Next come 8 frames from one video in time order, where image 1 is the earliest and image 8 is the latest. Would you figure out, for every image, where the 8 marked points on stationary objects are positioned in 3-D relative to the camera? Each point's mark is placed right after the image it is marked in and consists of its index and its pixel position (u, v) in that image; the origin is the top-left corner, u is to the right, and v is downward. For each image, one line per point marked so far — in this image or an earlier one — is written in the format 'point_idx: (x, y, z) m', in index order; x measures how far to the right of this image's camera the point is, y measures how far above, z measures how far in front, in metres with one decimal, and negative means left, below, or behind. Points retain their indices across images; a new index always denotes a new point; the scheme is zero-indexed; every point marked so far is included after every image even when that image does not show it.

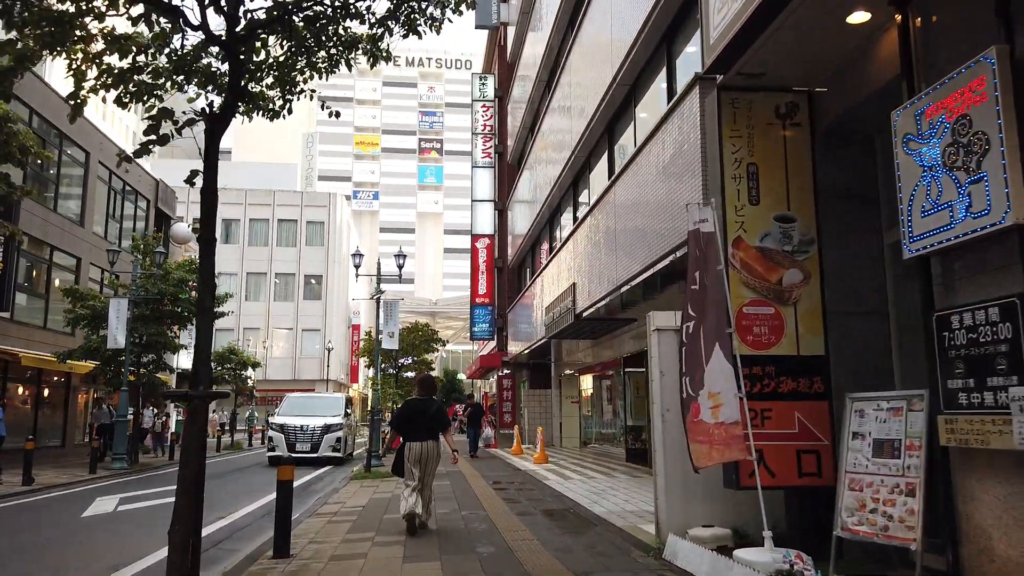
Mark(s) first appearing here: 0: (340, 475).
0: (-4.0, -4.4, +15.7) m
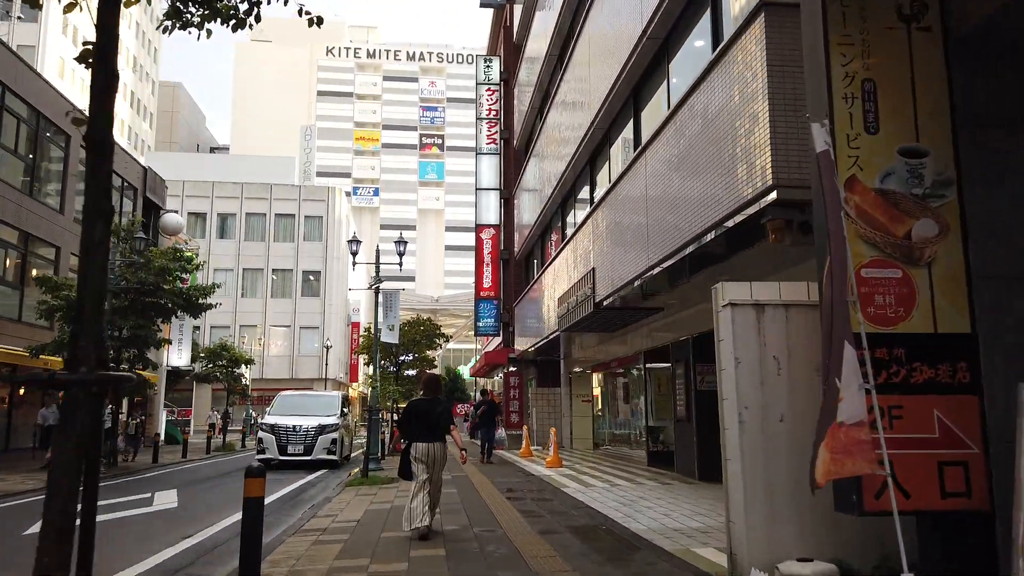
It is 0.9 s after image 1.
0: (-3.8, -4.1, +14.3) m
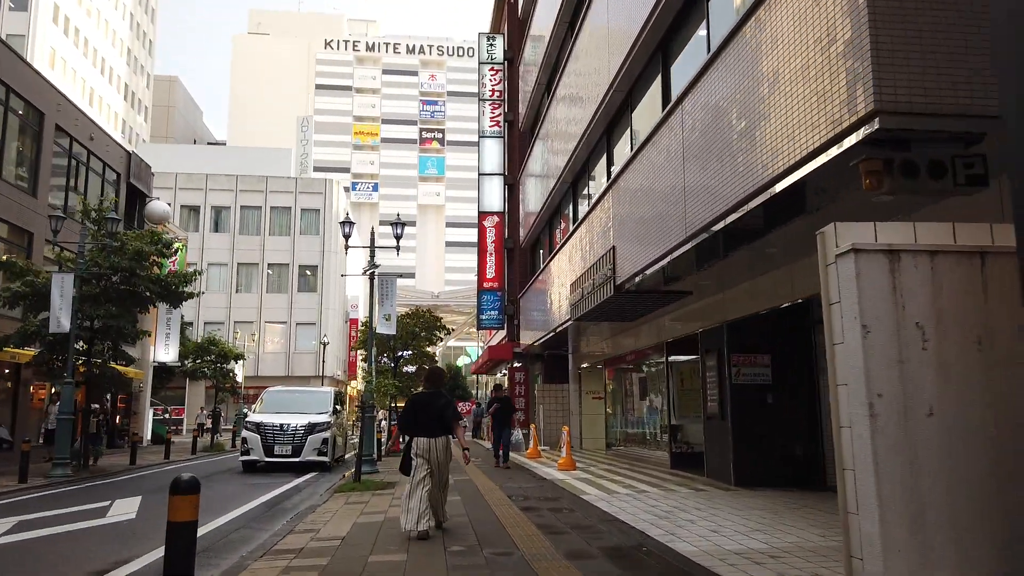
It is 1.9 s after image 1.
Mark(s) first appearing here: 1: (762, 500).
0: (-3.6, -3.8, +12.8) m
1: (+3.3, -2.9, +9.0) m
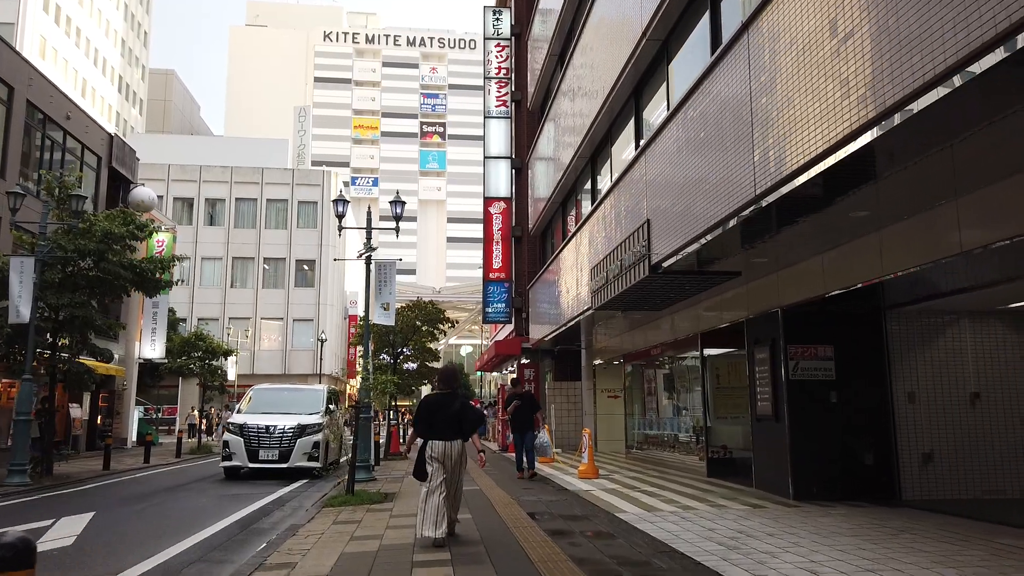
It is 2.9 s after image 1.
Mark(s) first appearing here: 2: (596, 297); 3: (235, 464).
0: (-3.3, -3.5, +11.2) m
1: (+3.6, -2.6, +7.4) m
2: (+1.7, -0.2, +13.1) m
3: (-5.7, -3.6, +13.8) m
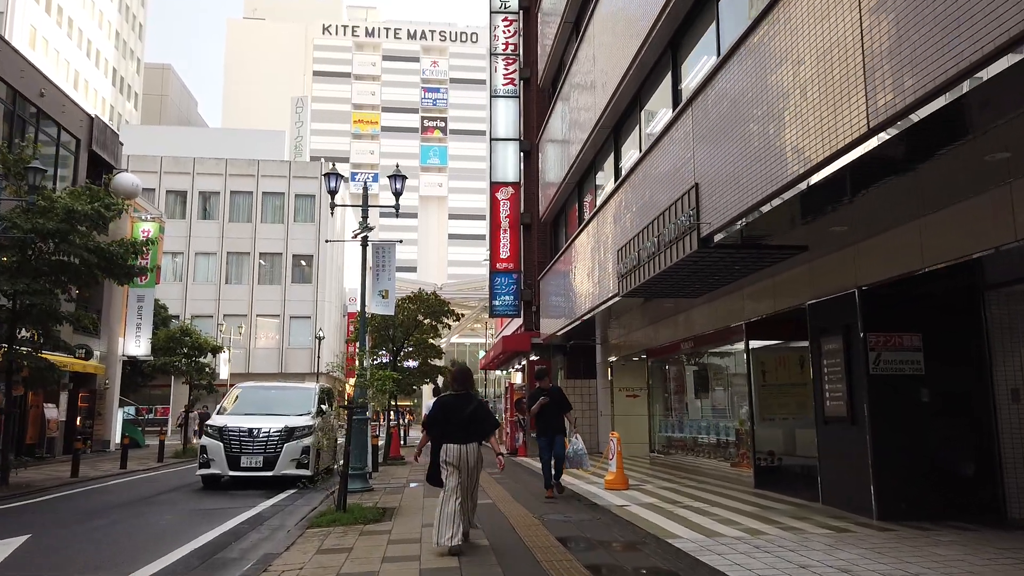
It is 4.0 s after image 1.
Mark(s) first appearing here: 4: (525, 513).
0: (-3.1, -3.2, +9.6) m
1: (+3.9, -2.3, +5.8) m
2: (+1.9, +0.1, +11.4) m
3: (-5.4, -3.4, +12.2) m
4: (+0.1, -2.8, +8.6) m
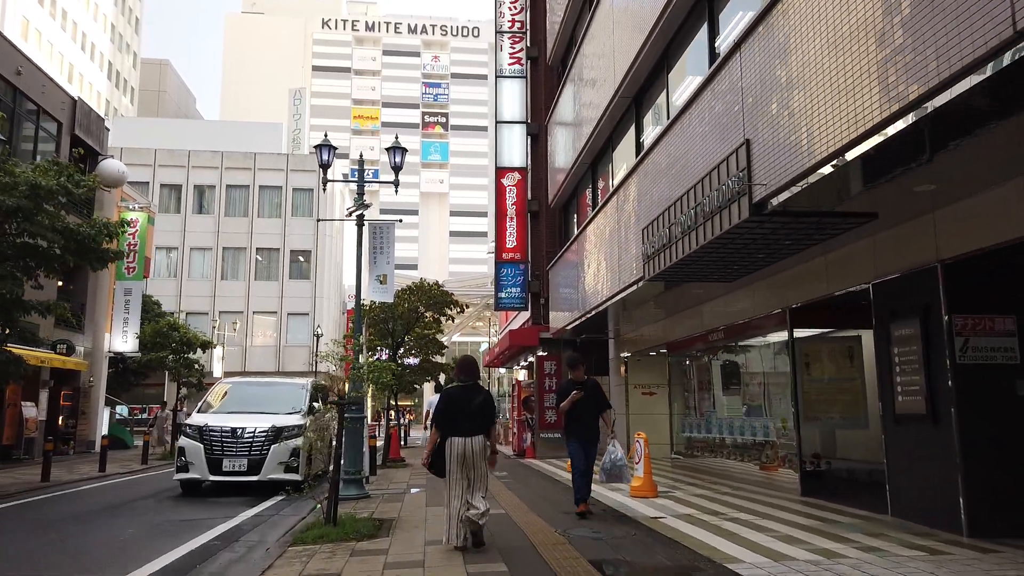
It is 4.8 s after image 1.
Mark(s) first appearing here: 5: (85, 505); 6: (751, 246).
0: (-2.9, -2.9, +8.4) m
1: (+4.1, -2.0, +4.5) m
2: (+2.1, +0.4, +10.2) m
3: (-5.2, -3.1, +11.0) m
4: (+0.3, -2.6, +7.4) m
5: (-7.0, -3.6, +11.1) m
6: (+3.0, +0.5, +8.3) m
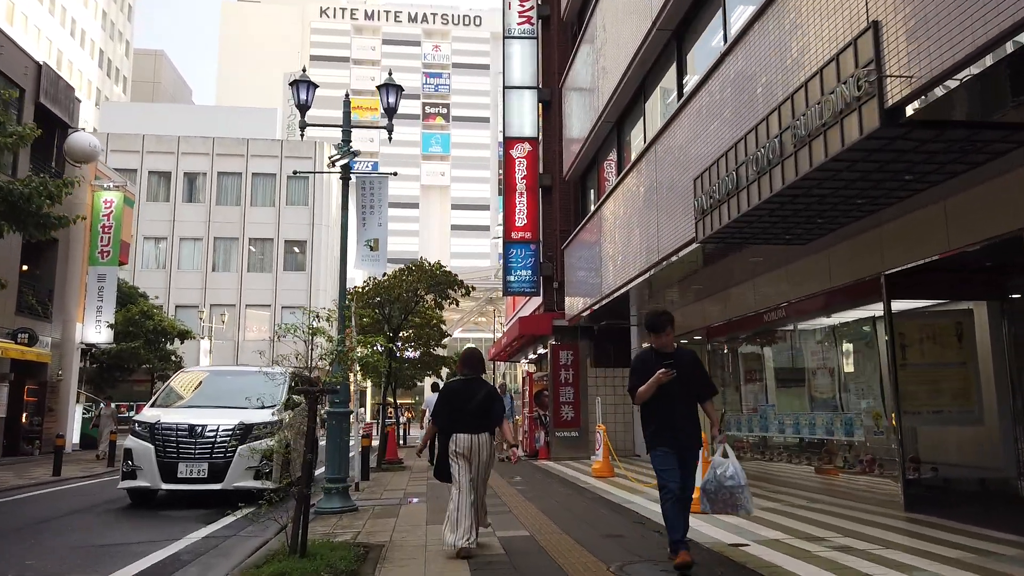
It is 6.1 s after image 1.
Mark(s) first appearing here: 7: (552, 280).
0: (-2.6, -2.5, +6.4) m
1: (+4.3, -1.6, +2.5) m
2: (+2.4, +0.8, +8.2) m
3: (-5.0, -2.6, +9.0) m
4: (+0.6, -2.1, +5.4) m
5: (-6.8, -3.1, +9.1) m
6: (+3.2, +1.0, +6.3) m
7: (+1.2, +0.2, +19.3) m
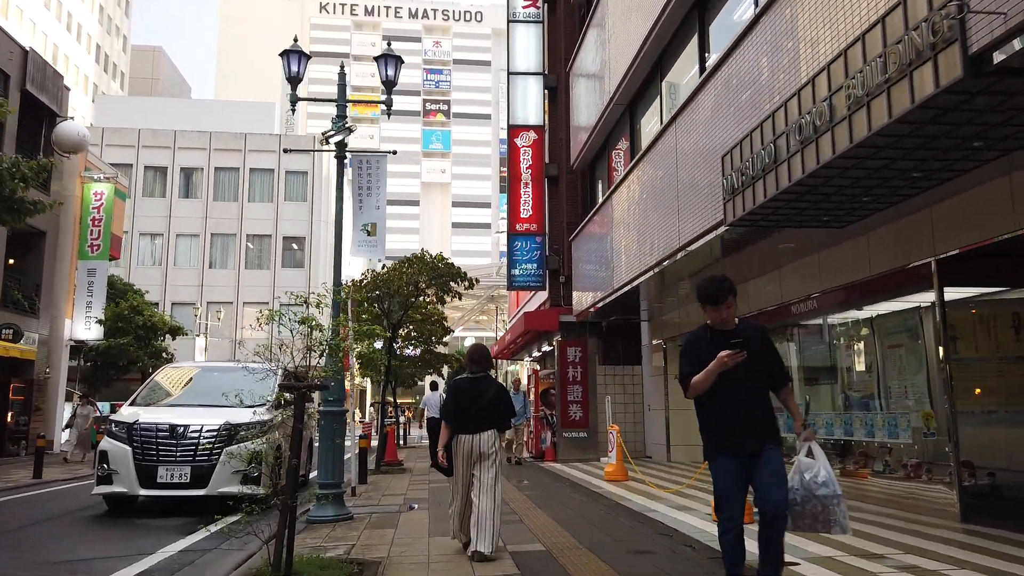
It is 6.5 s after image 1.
0: (-2.5, -2.4, +5.7) m
1: (+4.4, -1.5, +1.8) m
2: (+2.5, +1.0, +7.5) m
3: (-4.9, -2.5, +8.3) m
4: (+0.7, -2.0, +4.7) m
5: (-6.6, -3.0, +8.4) m
6: (+3.3, +1.1, +5.6) m
7: (+1.3, +0.4, +18.6) m
